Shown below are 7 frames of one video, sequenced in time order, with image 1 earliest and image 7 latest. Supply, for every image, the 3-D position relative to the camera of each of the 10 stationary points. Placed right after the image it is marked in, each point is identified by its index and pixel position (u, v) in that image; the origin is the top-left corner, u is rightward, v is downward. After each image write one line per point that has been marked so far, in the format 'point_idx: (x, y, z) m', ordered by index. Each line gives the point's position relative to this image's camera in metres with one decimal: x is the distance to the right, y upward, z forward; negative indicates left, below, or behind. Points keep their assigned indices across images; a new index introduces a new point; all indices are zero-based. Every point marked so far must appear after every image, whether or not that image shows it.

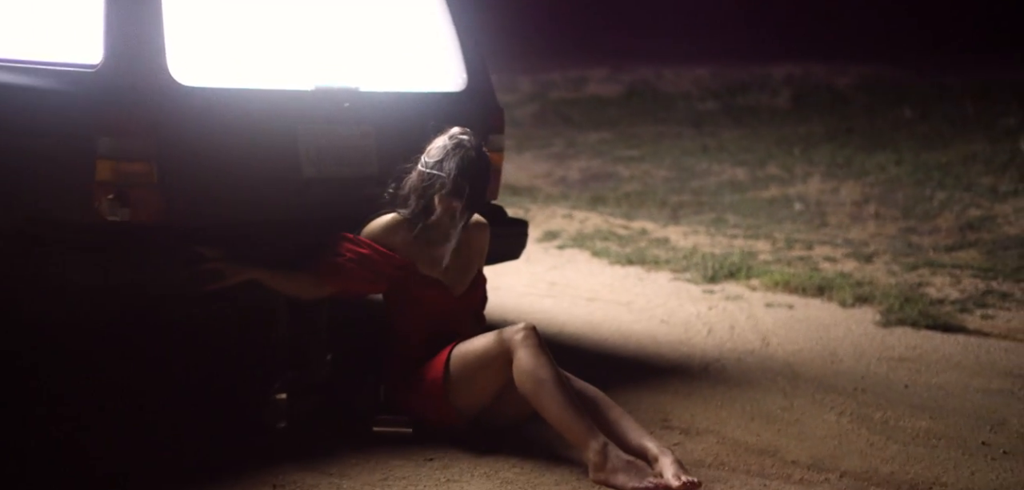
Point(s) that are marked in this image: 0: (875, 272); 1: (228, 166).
0: (+2.2, -0.1, +6.2) m
1: (-1.0, +0.3, +3.4) m
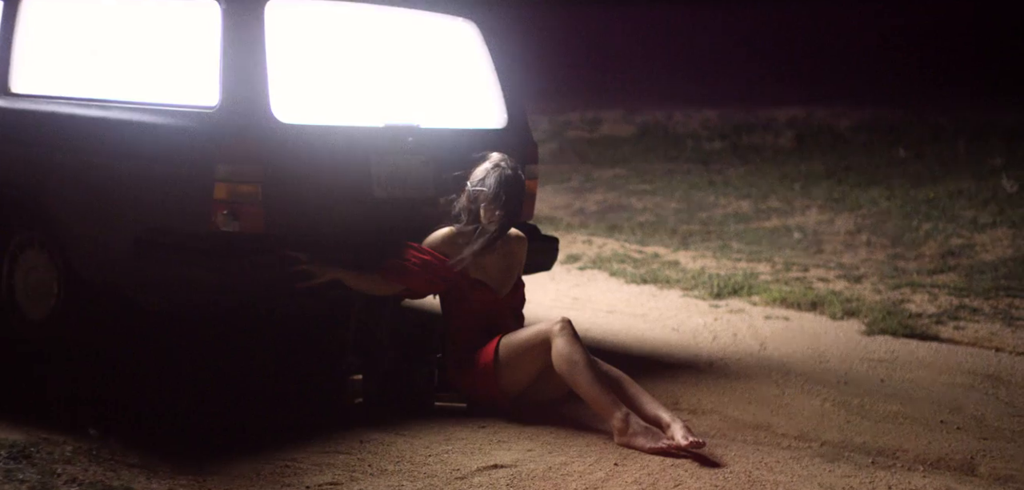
0: (+2.4, -0.3, +6.9) m
1: (-0.8, +0.2, +4.2) m
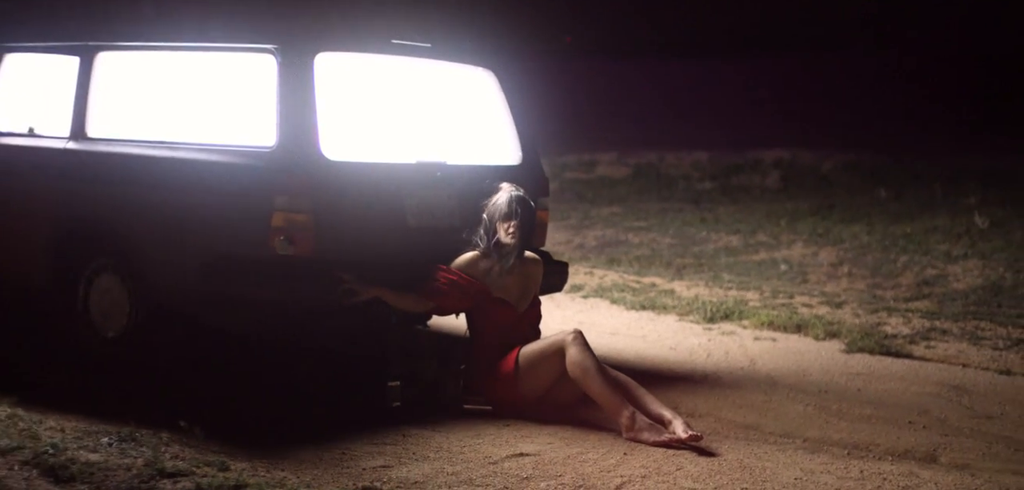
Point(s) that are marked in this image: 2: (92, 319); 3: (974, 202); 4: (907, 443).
0: (+2.5, -0.5, +7.5) m
1: (-0.7, +0.1, +4.8) m
2: (-2.2, -0.4, +5.4) m
3: (+5.4, +0.5, +11.9) m
4: (+1.8, -0.9, +4.7) m
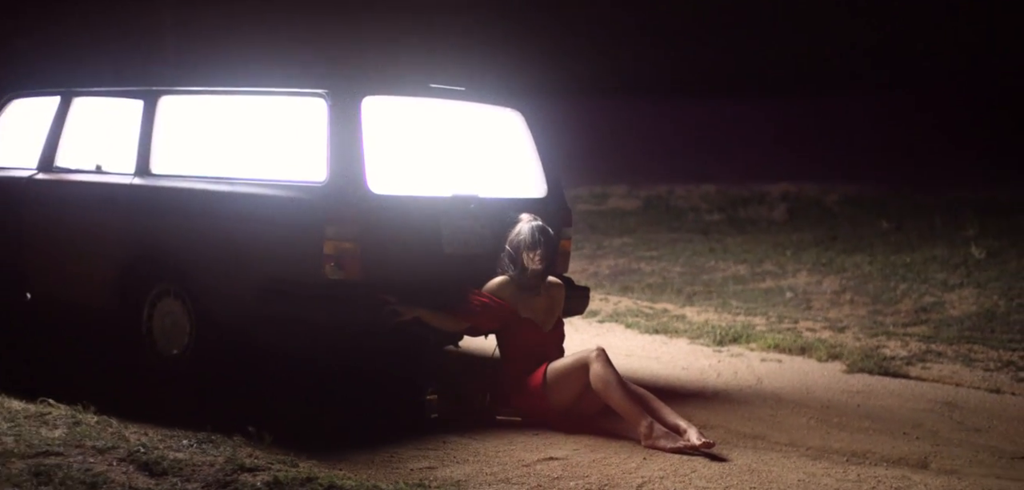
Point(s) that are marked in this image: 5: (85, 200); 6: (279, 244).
0: (+2.6, -0.7, +8.0) m
1: (-0.6, 0.0, +5.3) m
2: (-2.1, -0.6, +5.9) m
3: (+5.6, +0.1, +12.4) m
4: (+2.0, -1.0, +5.2) m
5: (-2.6, +0.3, +6.2) m
6: (-1.2, 0.0, +5.4) m
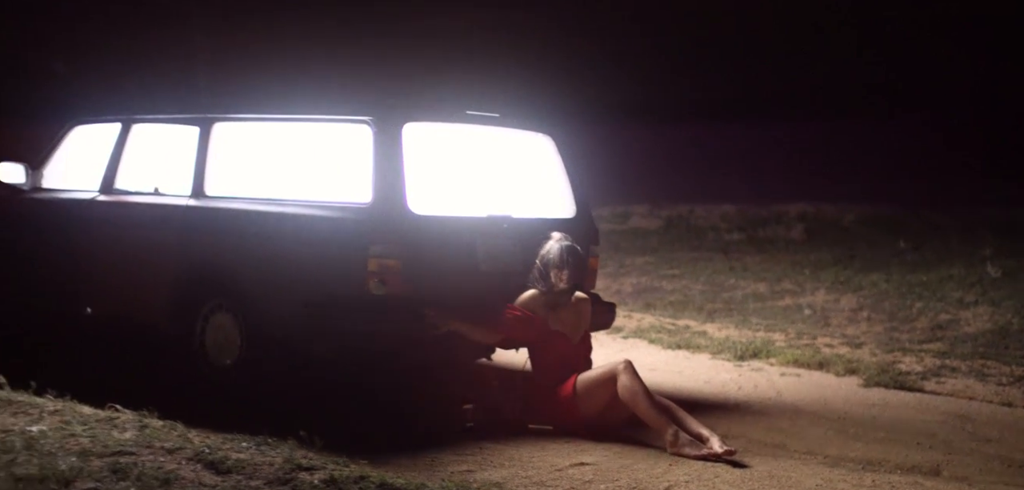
0: (+2.8, -0.9, +8.3) m
1: (-0.4, -0.1, +5.7) m
2: (-1.9, -0.7, +6.3) m
3: (+5.9, -0.1, +12.6) m
4: (+2.1, -1.1, +5.4) m
5: (-2.4, +0.2, +6.6) m
6: (-1.0, -0.1, +5.7) m
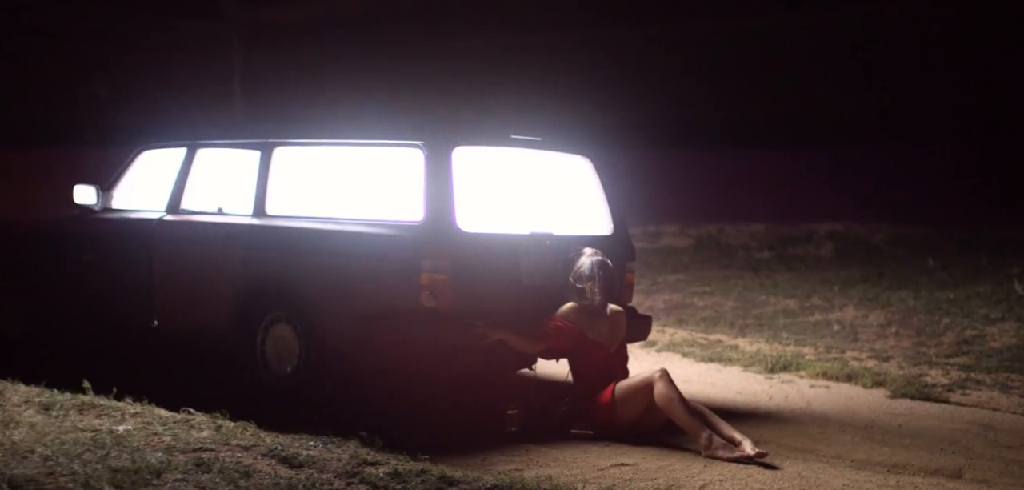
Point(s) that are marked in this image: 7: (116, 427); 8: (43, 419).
0: (+3.2, -1.0, +8.6) m
1: (-0.1, -0.2, +6.1) m
2: (-1.6, -0.8, +6.7) m
3: (+6.3, -0.3, +12.8) m
4: (+2.4, -1.2, +5.7) m
5: (-2.1, +0.1, +7.1) m
6: (-0.8, -0.2, +6.1) m
7: (-2.0, -0.9, +5.3) m
8: (-2.5, -0.9, +5.4) m
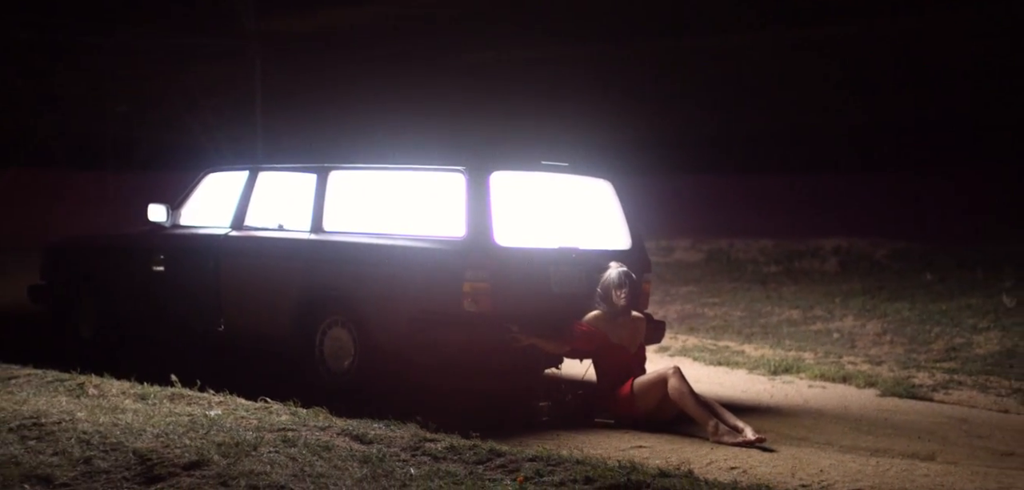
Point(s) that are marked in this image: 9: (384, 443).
0: (+3.4, -1.2, +9.4) m
1: (+0.1, -0.3, +6.9) m
2: (-1.4, -0.9, +7.6) m
3: (+6.6, -0.5, +13.6) m
4: (+2.6, -1.3, +6.6) m
5: (-1.9, 0.0, +8.0) m
6: (-0.6, -0.3, +7.0) m
7: (-1.8, -1.0, +6.2) m
8: (-2.3, -1.0, +6.3) m
9: (-0.7, -1.0, +5.4) m
